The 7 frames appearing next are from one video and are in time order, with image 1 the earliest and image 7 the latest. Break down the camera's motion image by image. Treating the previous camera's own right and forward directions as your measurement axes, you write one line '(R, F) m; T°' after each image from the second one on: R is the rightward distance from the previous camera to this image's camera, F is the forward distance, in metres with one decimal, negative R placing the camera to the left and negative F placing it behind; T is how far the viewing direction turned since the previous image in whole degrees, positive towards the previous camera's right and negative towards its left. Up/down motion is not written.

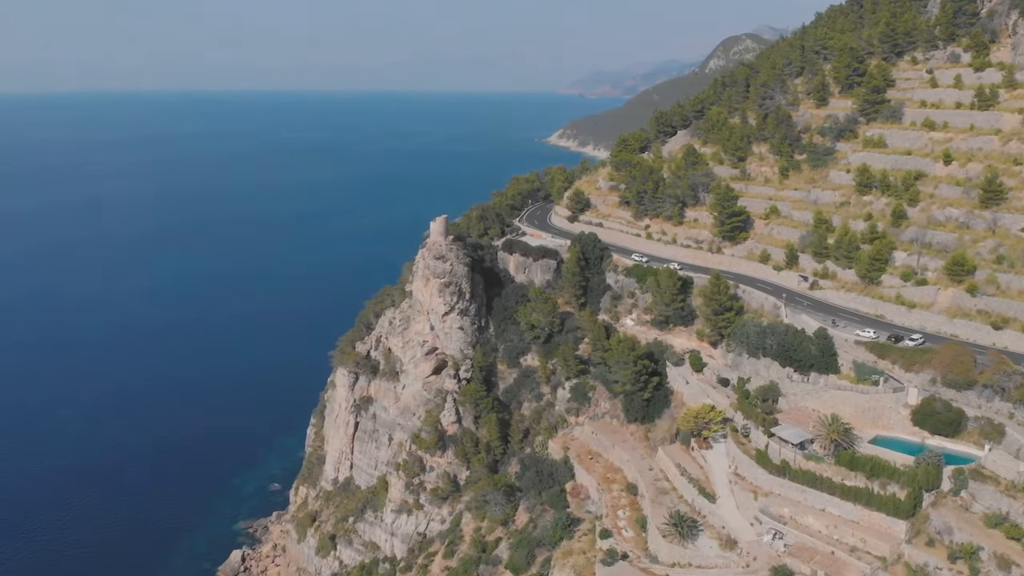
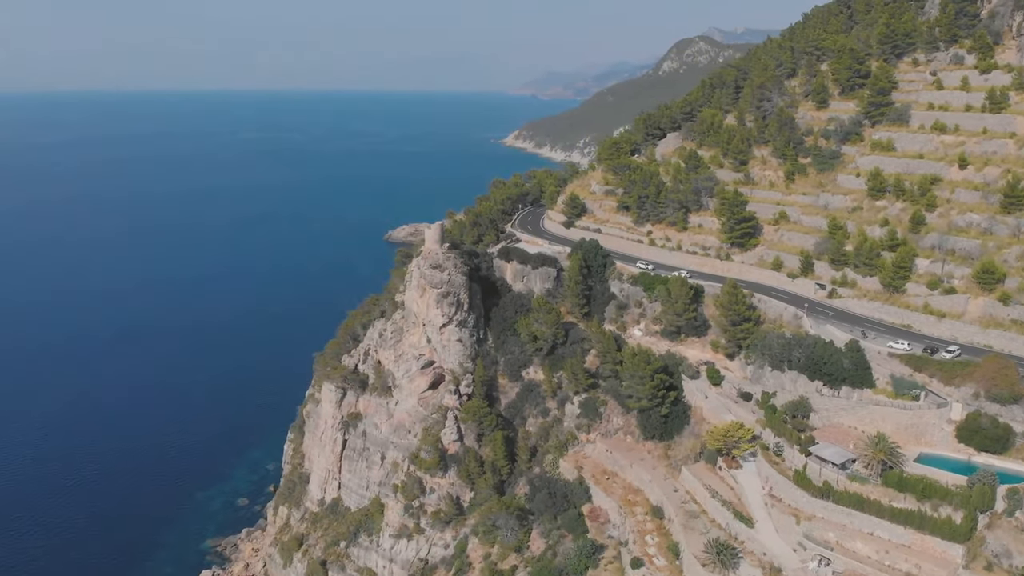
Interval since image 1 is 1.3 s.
(-2.5, +2.2) m; +3°
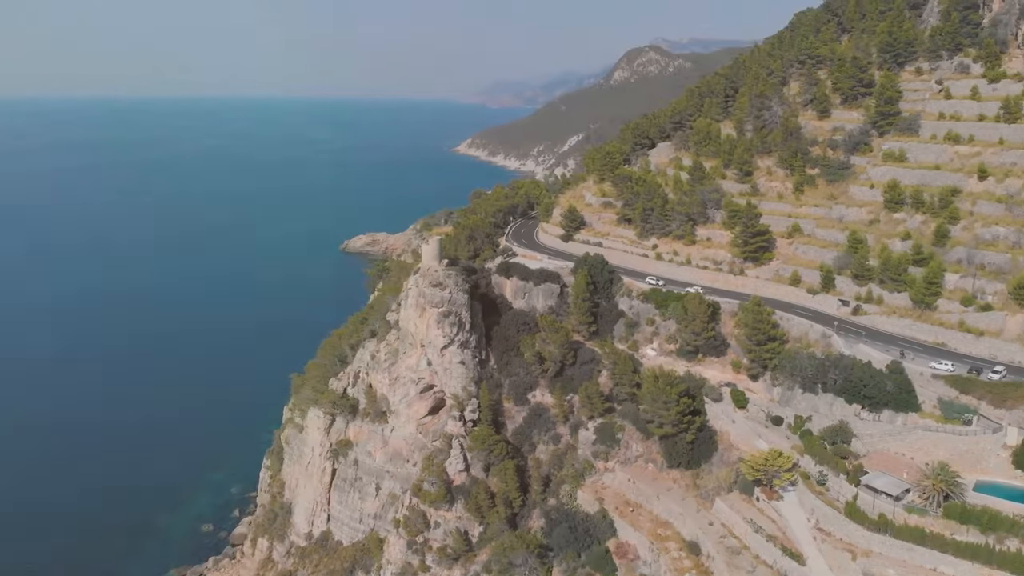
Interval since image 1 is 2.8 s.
(-2.7, +2.4) m; +3°
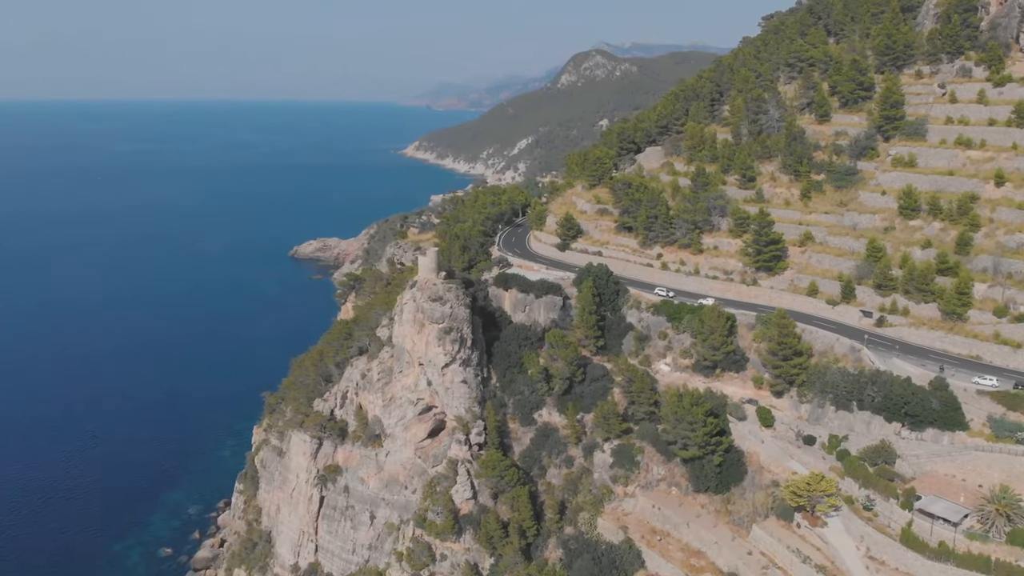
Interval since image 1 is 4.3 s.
(-2.8, +2.5) m; +4°
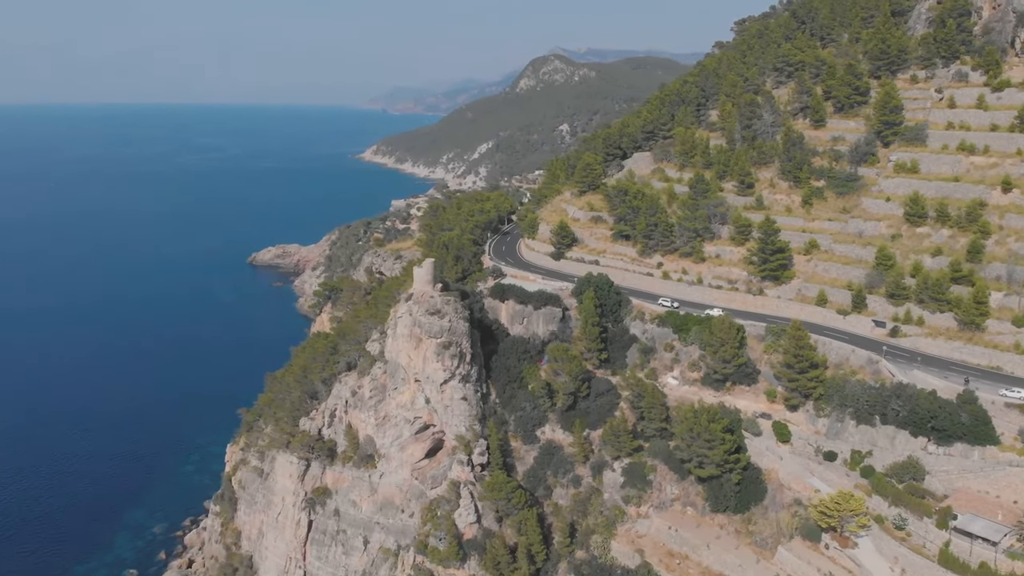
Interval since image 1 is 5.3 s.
(-1.9, +1.7) m; +3°
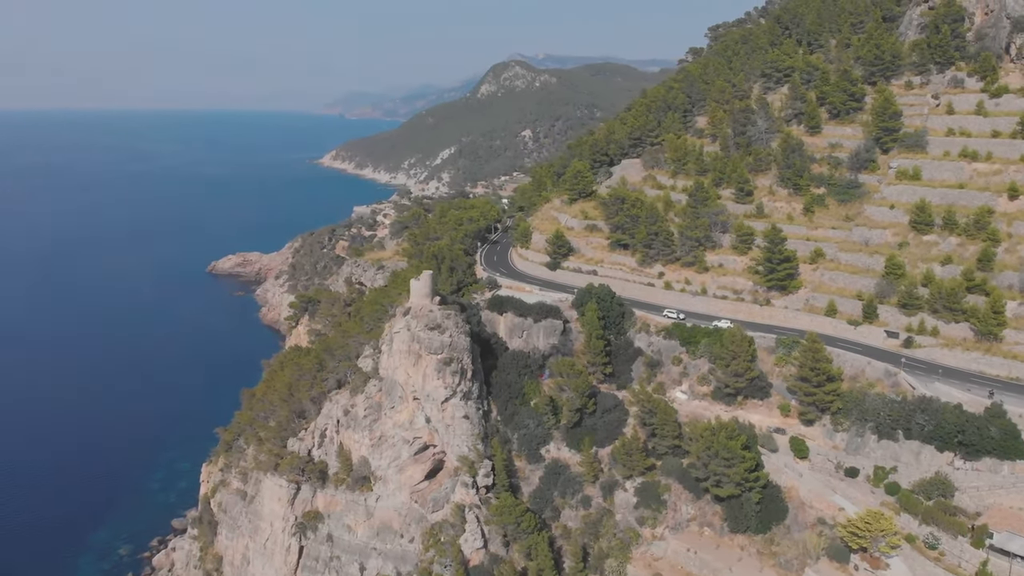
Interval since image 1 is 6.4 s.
(-1.8, +1.5) m; +3°
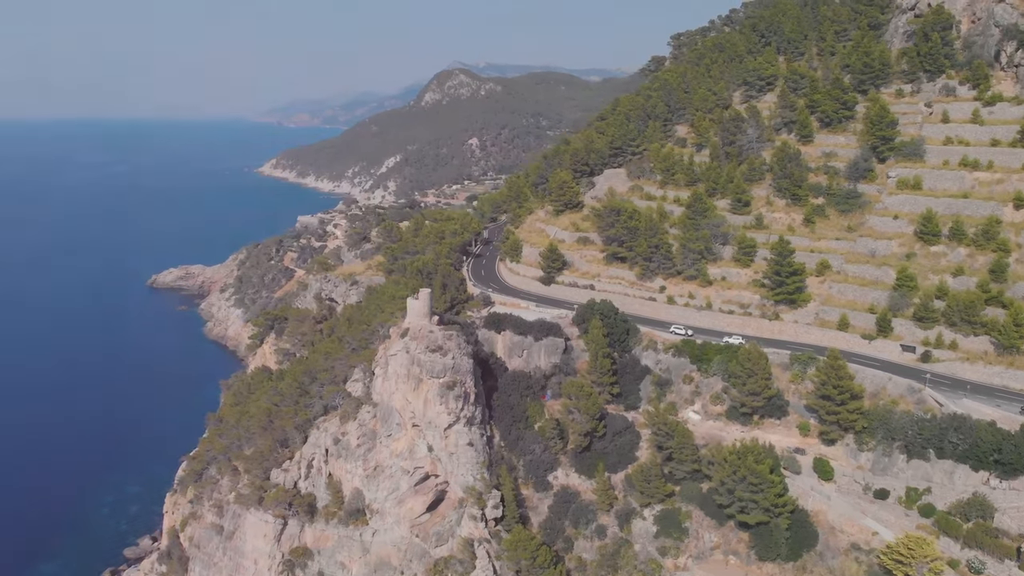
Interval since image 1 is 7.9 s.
(-2.5, +2.0) m; +4°
